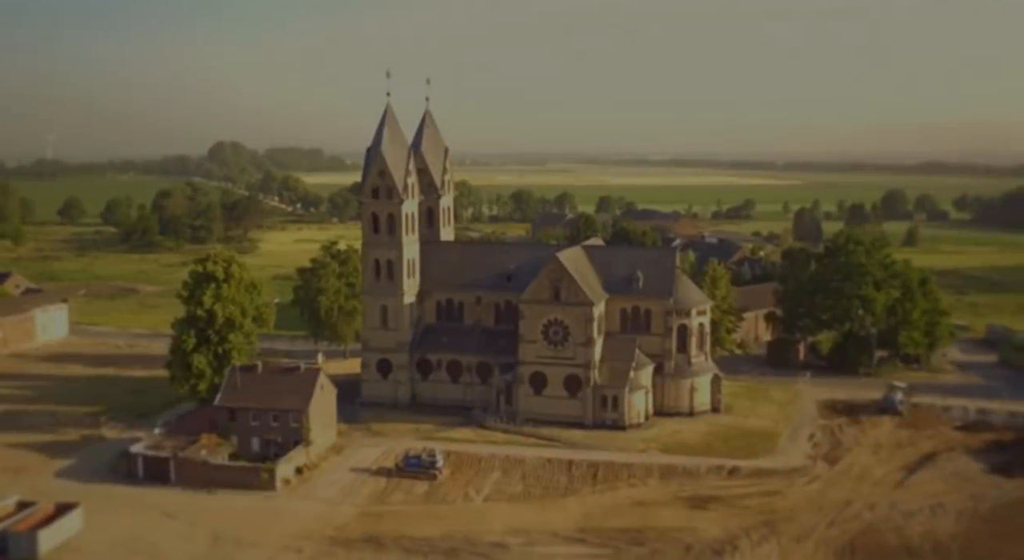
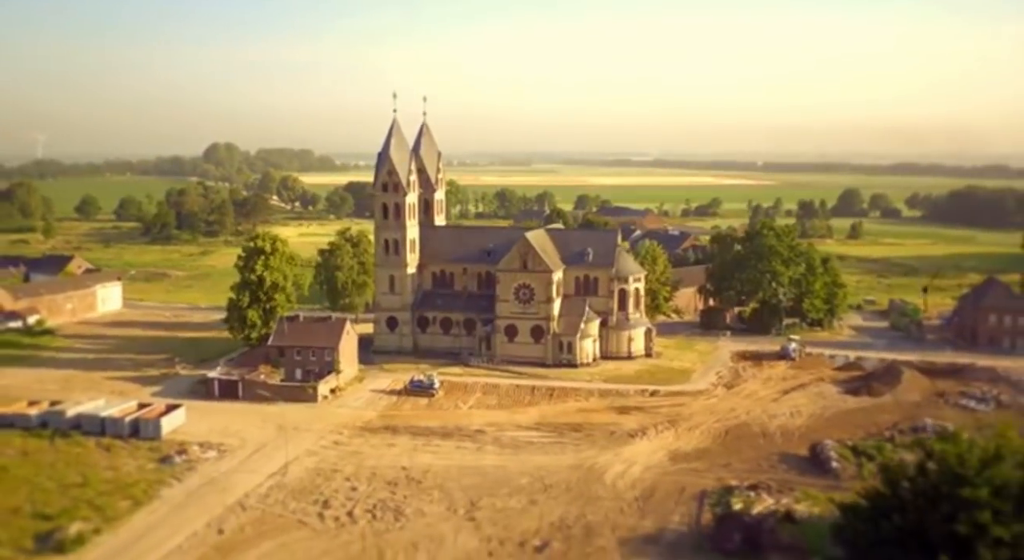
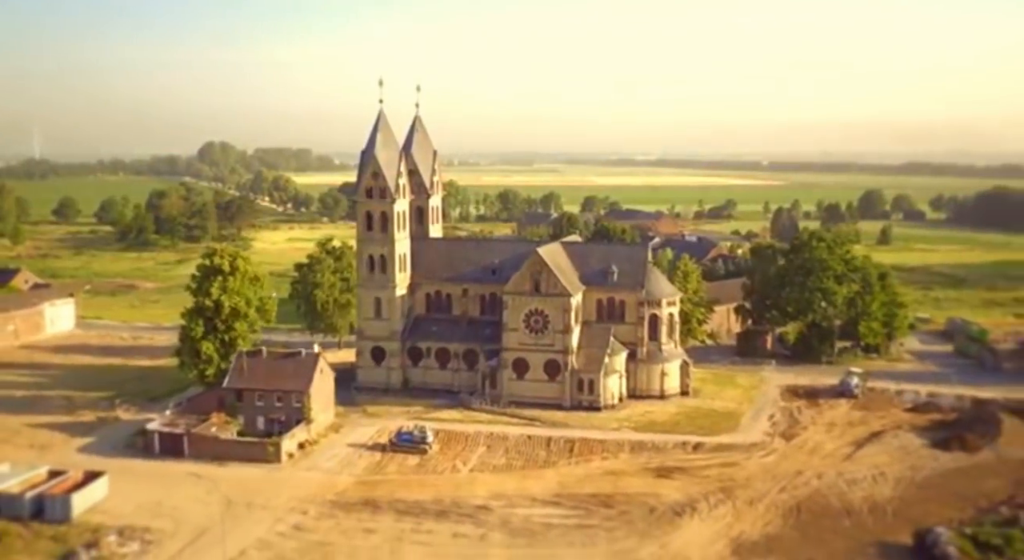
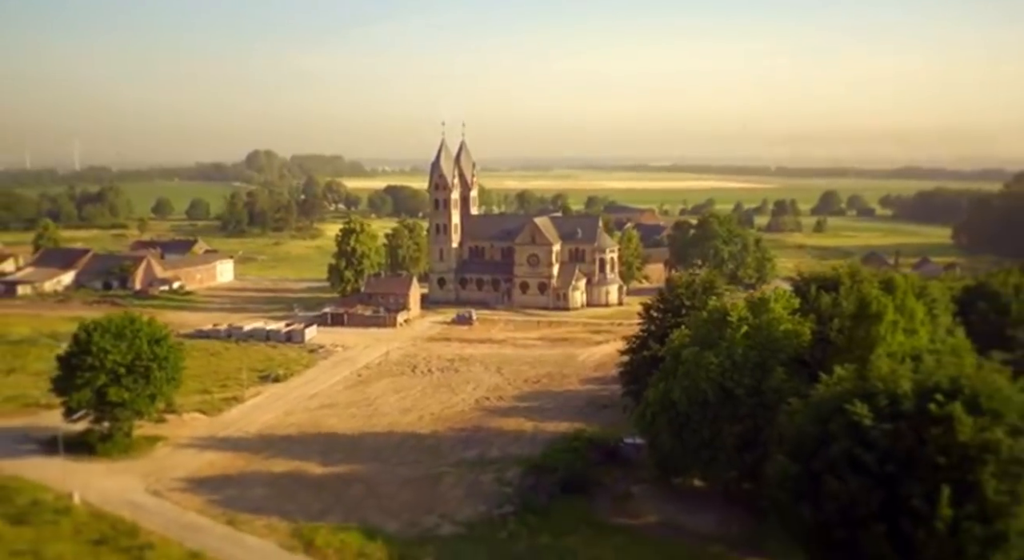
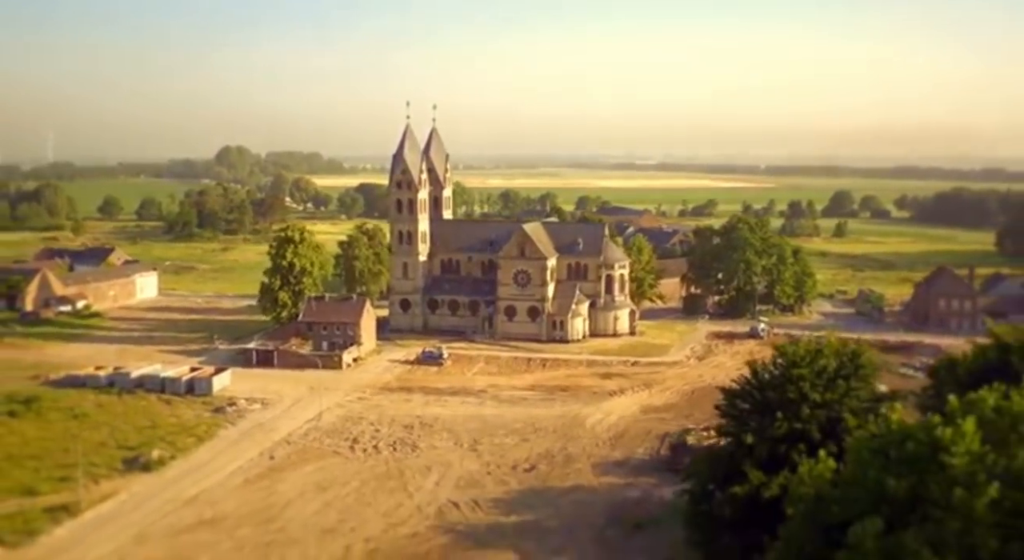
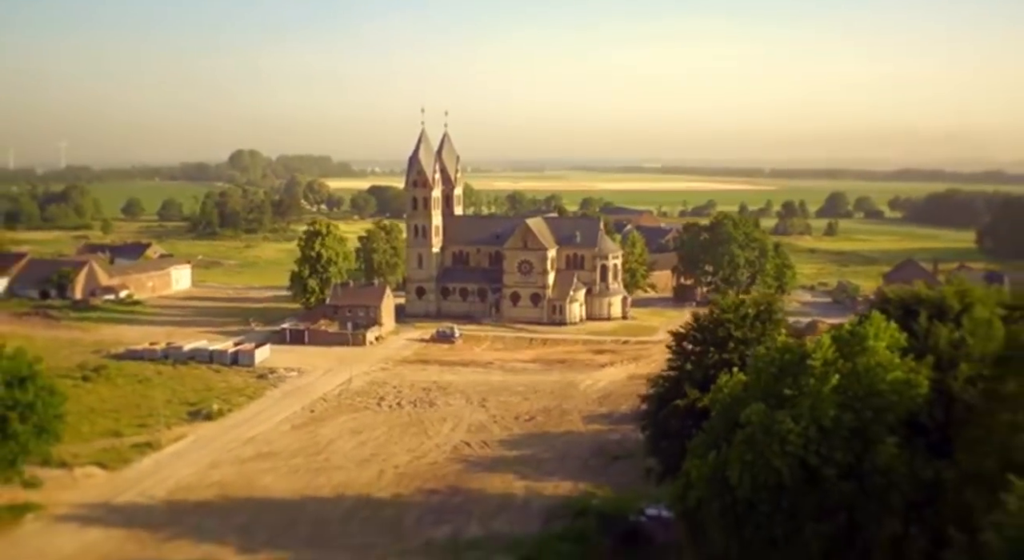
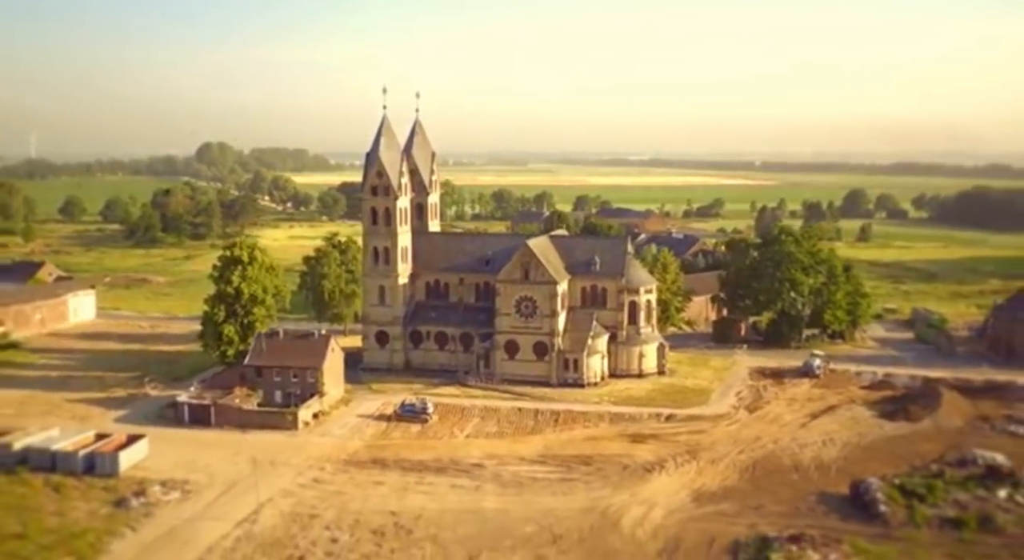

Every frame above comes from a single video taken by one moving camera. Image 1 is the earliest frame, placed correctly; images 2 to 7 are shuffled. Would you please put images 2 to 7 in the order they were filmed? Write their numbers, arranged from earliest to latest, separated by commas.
3, 7, 2, 5, 6, 4
